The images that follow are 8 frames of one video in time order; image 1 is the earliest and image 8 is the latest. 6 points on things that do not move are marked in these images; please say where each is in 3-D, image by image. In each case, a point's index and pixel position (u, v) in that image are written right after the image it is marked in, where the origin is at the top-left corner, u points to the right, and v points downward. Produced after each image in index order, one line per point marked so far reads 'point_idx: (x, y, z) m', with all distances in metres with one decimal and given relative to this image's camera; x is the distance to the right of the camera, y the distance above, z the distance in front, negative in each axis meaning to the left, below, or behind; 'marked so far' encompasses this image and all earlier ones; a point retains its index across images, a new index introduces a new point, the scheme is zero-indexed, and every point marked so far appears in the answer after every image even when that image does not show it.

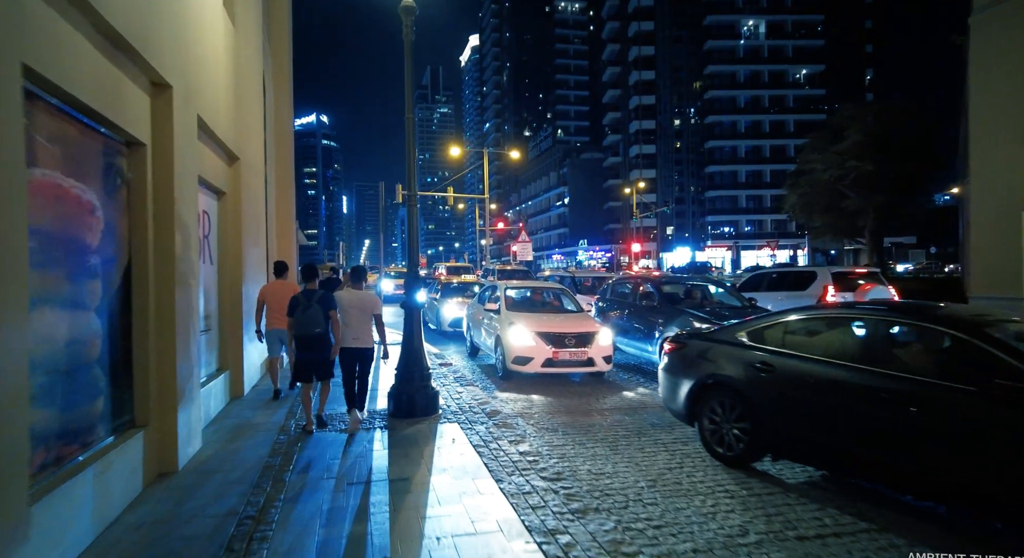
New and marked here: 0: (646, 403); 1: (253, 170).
0: (+1.9, -1.8, +8.0) m
1: (-4.3, +1.9, +9.7) m
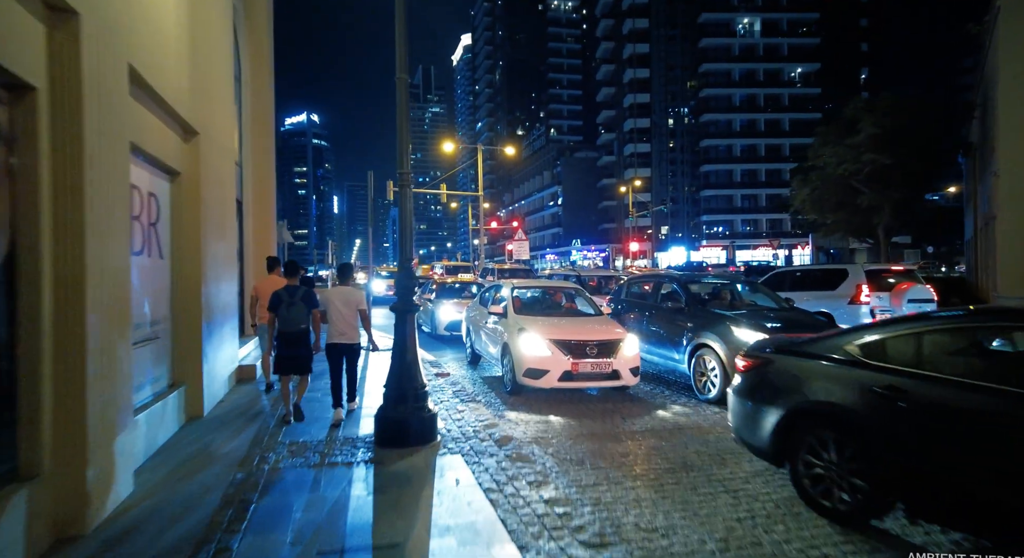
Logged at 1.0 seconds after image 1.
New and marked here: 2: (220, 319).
0: (+2.0, -1.7, +6.7) m
1: (-4.2, +1.9, +8.4) m
2: (-4.2, -0.6, +8.3) m
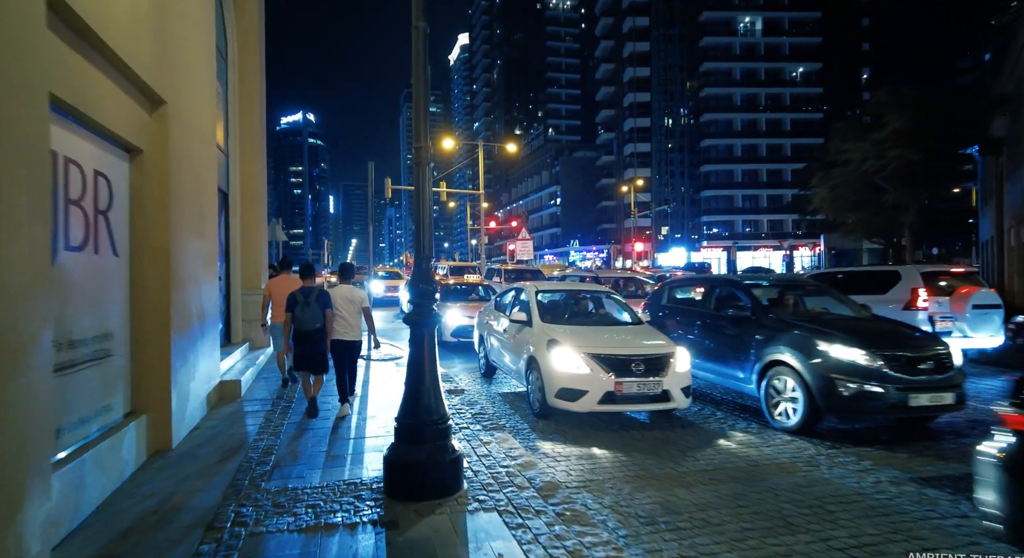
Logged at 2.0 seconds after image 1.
0: (+2.4, -1.8, +5.5) m
1: (-3.9, +1.9, +7.1) m
2: (-3.8, -0.6, +7.0) m
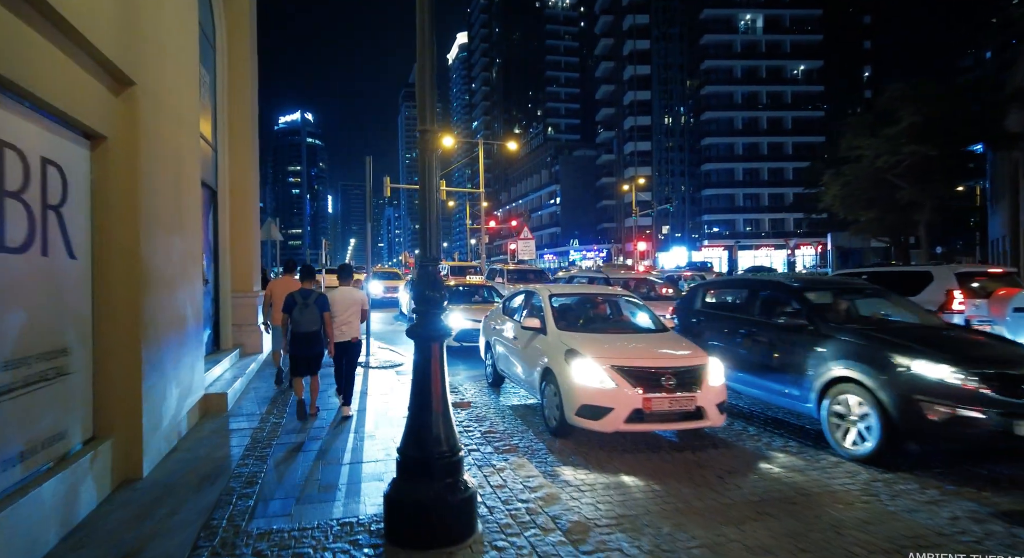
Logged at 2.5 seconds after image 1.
0: (+2.5, -1.8, +4.8) m
1: (-3.7, +1.8, +6.4) m
2: (-3.7, -0.6, +6.3) m
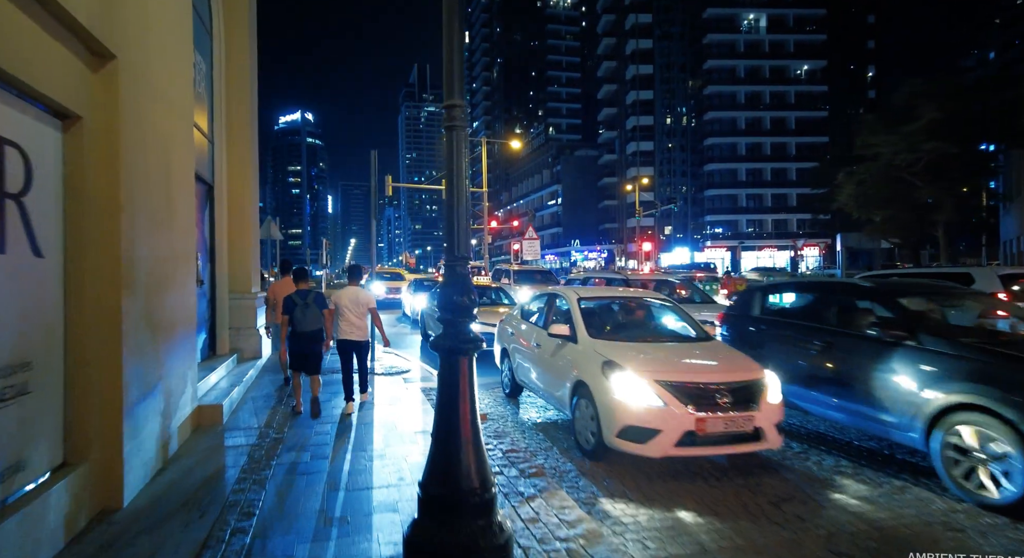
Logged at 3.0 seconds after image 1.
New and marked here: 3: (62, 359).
0: (+2.8, -1.8, +4.2) m
1: (-3.5, +1.8, +5.8) m
2: (-3.5, -0.6, +5.7) m
3: (-3.2, -0.6, +4.1) m
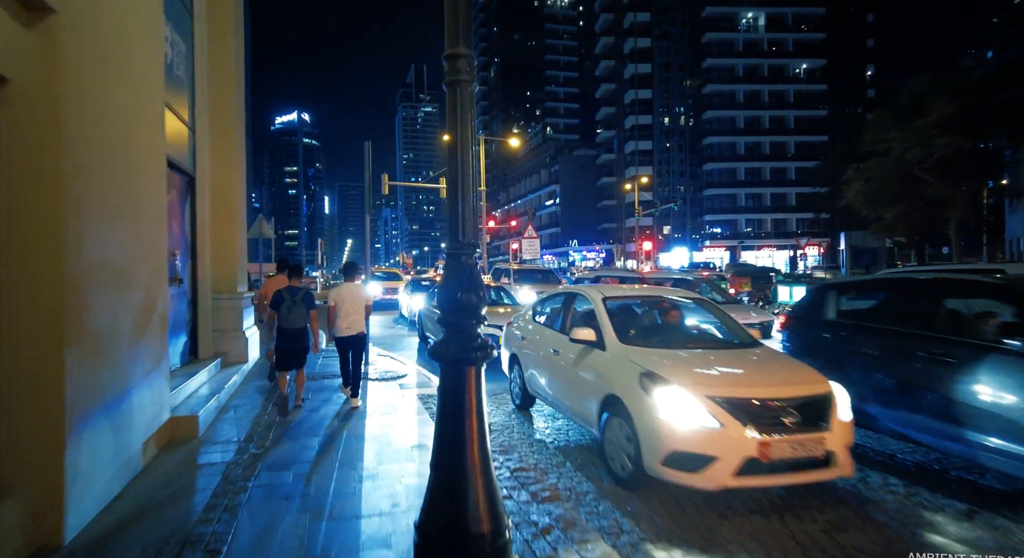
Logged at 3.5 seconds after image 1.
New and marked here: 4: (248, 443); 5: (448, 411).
0: (+2.8, -1.8, +3.6) m
1: (-3.4, +1.8, +5.1) m
2: (-3.4, -0.6, +5.1) m
3: (-3.1, -0.5, +3.4) m
4: (-2.8, -1.7, +6.1) m
5: (-0.3, -0.6, +2.8) m
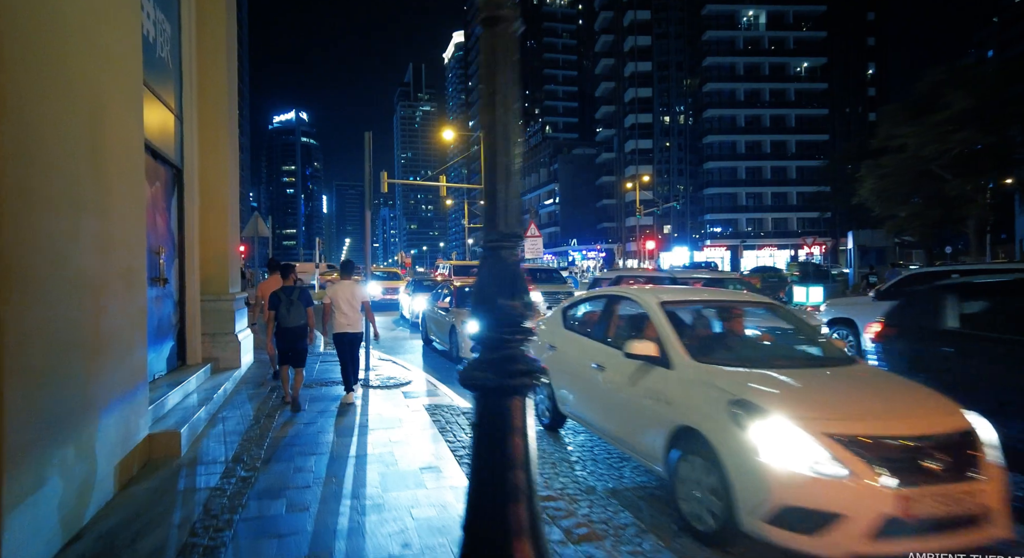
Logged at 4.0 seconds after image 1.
0: (+3.0, -1.8, +2.9) m
1: (-3.2, +1.8, +4.4) m
2: (-3.2, -0.6, +4.4) m
3: (-2.9, -0.5, +2.8) m
4: (-2.6, -1.7, +5.4) m
5: (-0.1, -0.6, +2.1) m
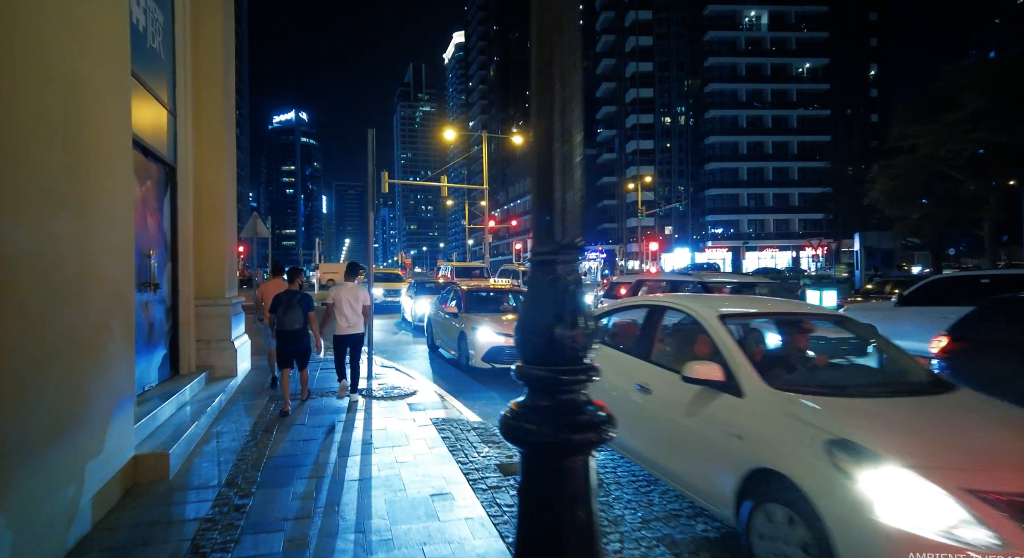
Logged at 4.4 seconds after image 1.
0: (+3.2, -1.8, +2.5) m
1: (-3.0, +1.8, +4.0) m
2: (-3.0, -0.7, +3.9) m
3: (-2.7, -0.6, +2.3) m
4: (-2.4, -1.8, +5.0) m
5: (+0.1, -0.7, +1.7) m
